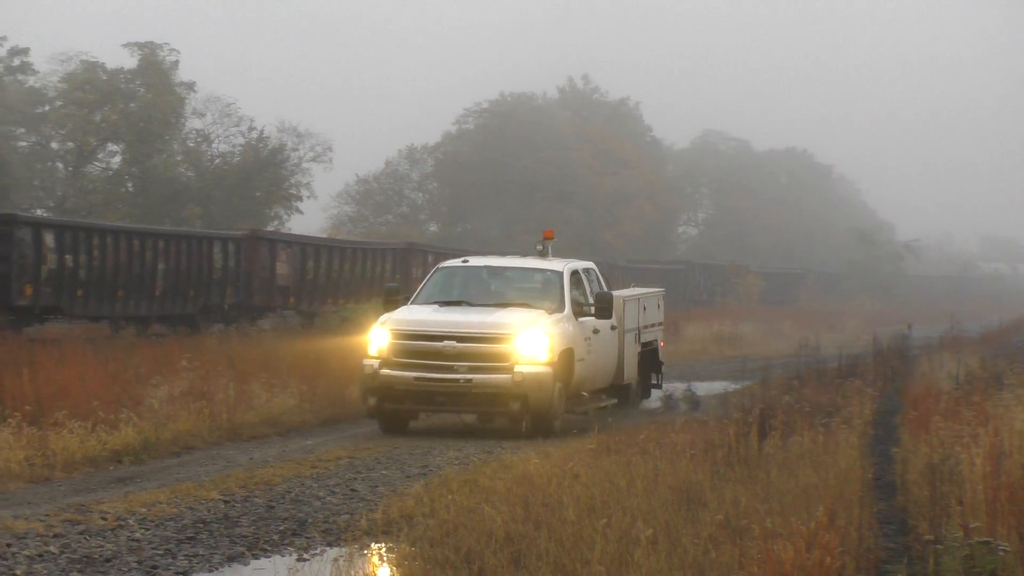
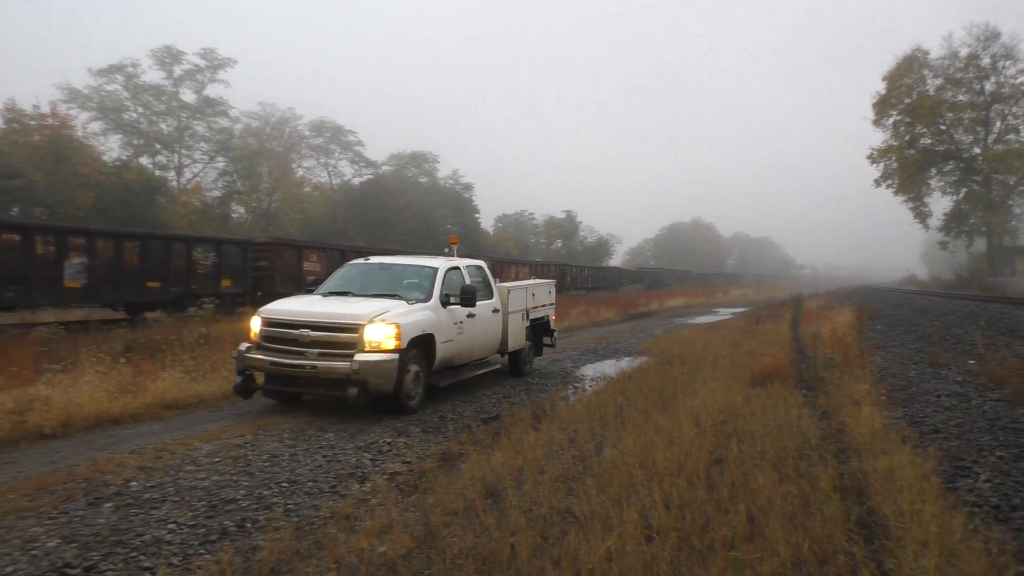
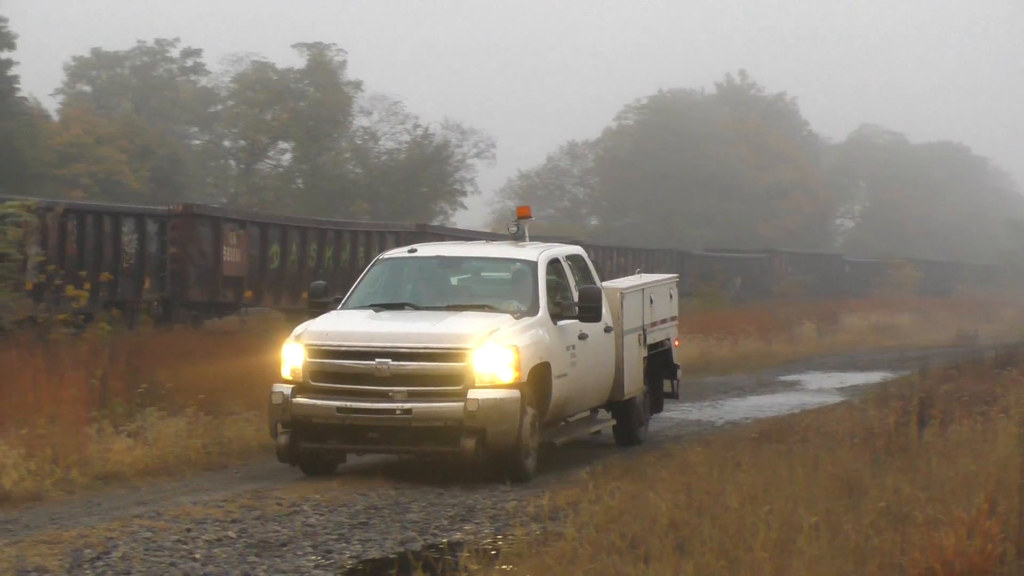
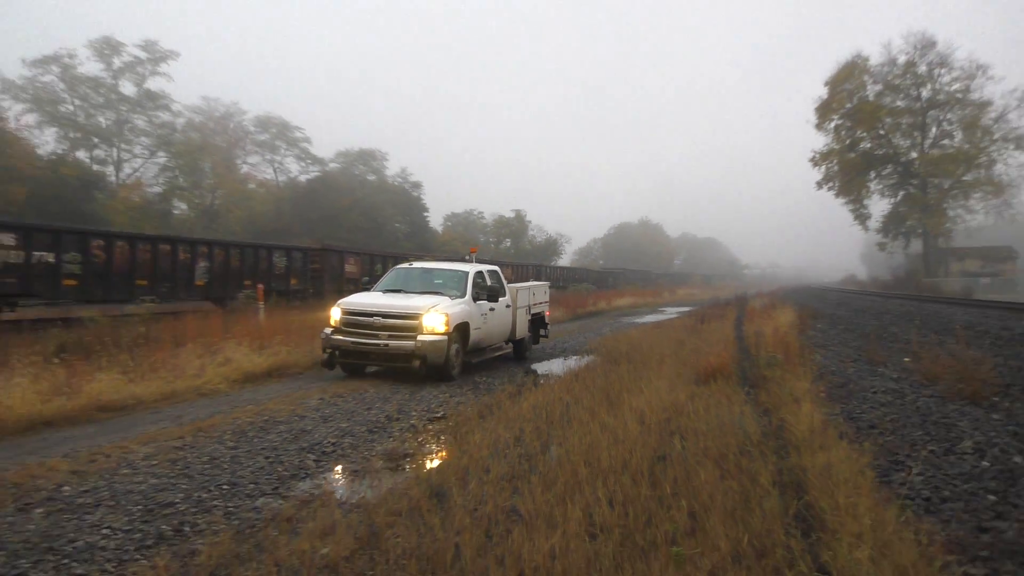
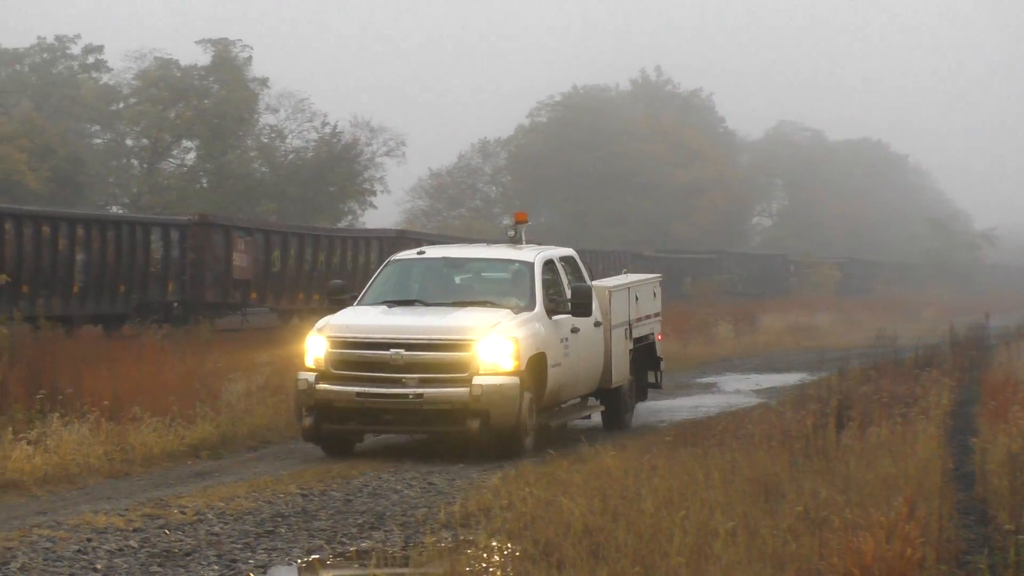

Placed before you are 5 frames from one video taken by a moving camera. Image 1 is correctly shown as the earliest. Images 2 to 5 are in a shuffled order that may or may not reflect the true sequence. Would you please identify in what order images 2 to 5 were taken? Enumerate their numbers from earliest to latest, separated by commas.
5, 3, 4, 2
